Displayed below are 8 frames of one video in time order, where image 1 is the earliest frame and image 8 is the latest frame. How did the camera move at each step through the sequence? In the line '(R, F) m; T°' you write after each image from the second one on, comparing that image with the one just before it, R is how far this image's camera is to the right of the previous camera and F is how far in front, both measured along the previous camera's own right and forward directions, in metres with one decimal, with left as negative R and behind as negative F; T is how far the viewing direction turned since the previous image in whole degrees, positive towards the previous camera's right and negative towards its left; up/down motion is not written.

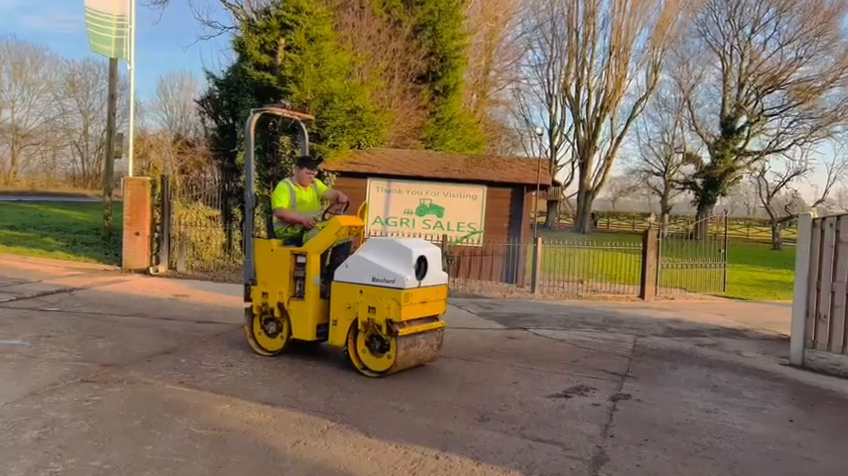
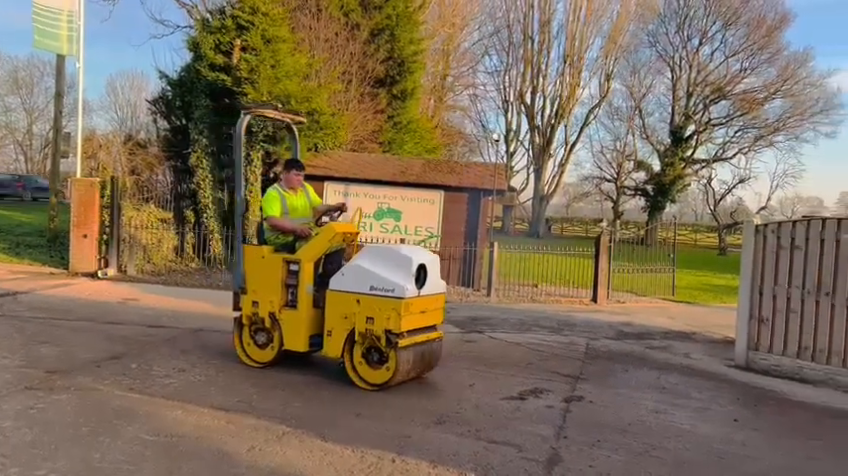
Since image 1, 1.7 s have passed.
(0.0, 0.0) m; +4°
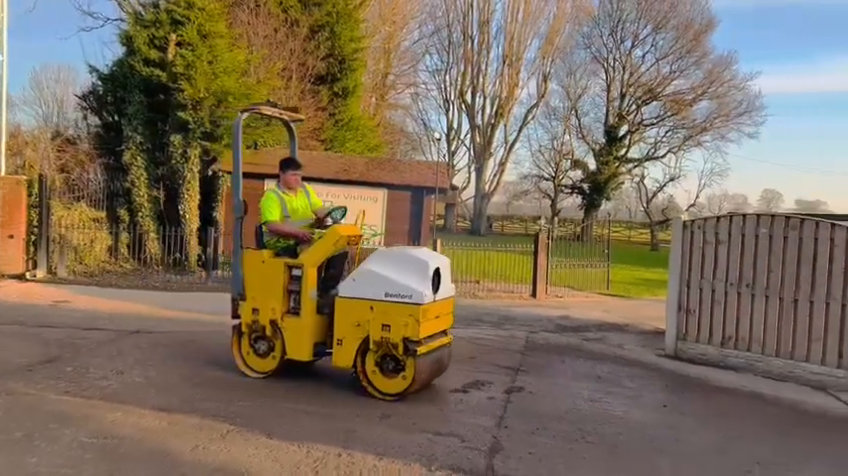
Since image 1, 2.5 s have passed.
(0.0, -0.1) m; +5°
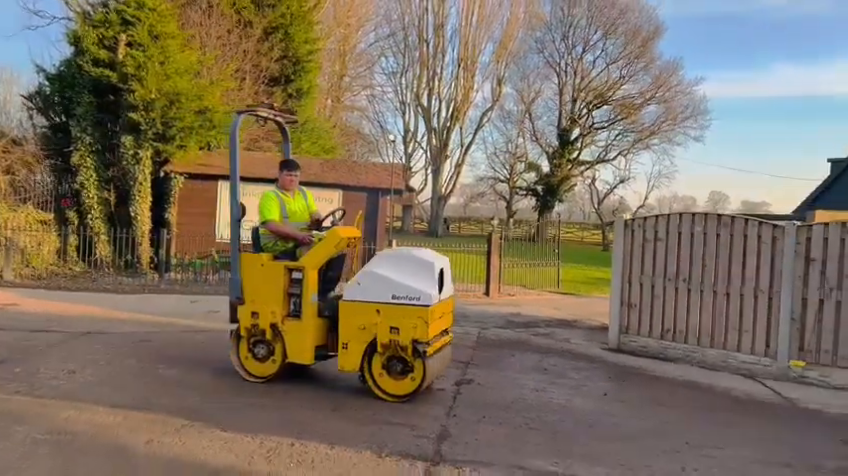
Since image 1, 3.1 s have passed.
(+0.1, -0.2) m; +3°
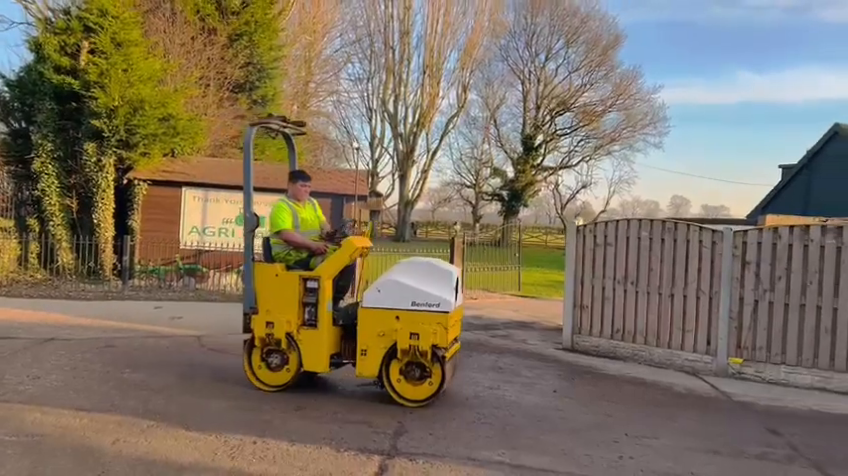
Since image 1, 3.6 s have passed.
(+0.1, -0.3) m; +3°
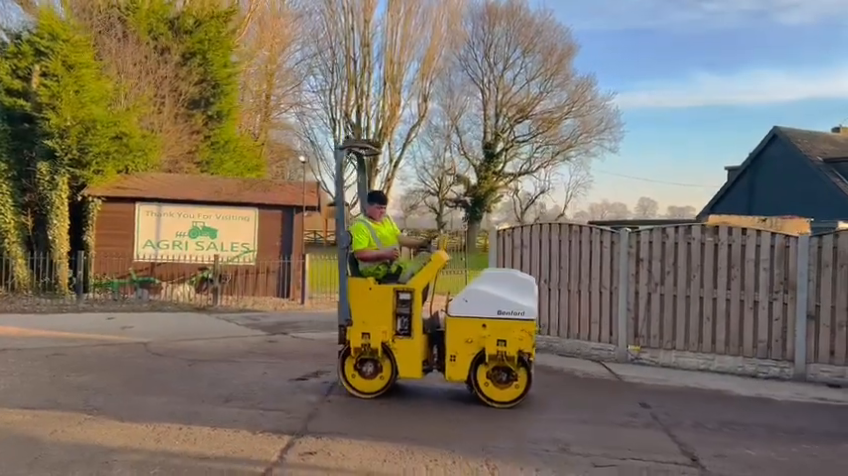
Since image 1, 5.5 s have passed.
(+0.6, -0.8) m; +2°
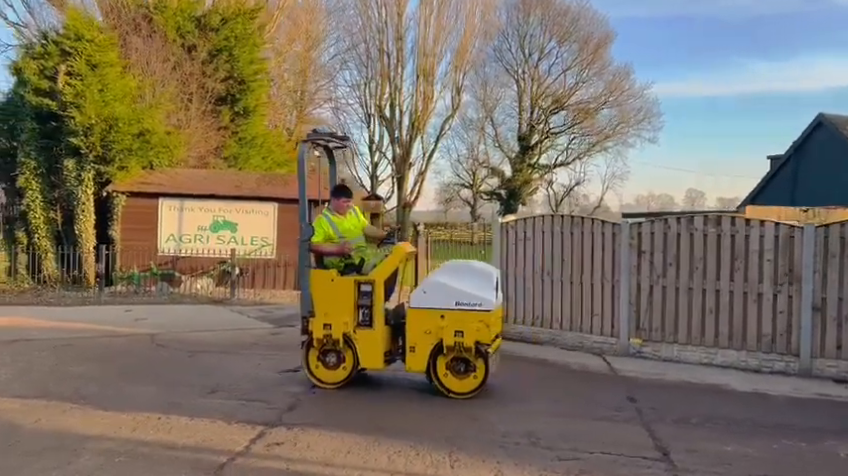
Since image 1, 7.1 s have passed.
(+0.6, +0.1) m; -4°
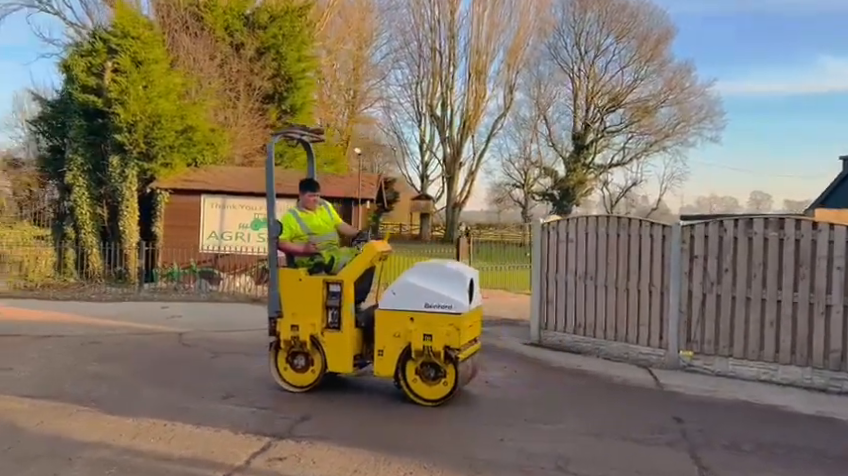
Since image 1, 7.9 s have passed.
(+0.3, +0.5) m; -4°
